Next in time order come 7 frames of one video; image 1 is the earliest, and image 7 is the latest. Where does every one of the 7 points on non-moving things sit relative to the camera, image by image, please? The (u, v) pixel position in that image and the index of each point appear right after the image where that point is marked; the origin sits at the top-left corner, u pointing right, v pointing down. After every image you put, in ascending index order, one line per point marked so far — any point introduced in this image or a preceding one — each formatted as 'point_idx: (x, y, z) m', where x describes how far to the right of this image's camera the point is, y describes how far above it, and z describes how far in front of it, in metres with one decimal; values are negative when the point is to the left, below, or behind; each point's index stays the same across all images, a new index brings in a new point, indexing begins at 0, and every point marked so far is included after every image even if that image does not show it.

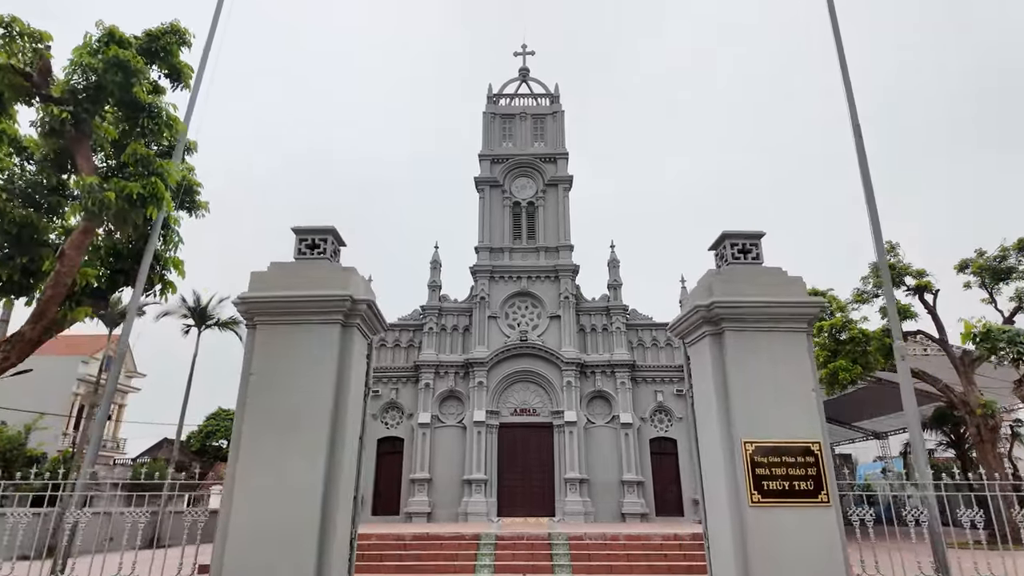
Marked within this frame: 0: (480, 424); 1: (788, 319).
0: (-1.1, -4.6, +18.7) m
1: (+2.2, -0.3, +4.5) m
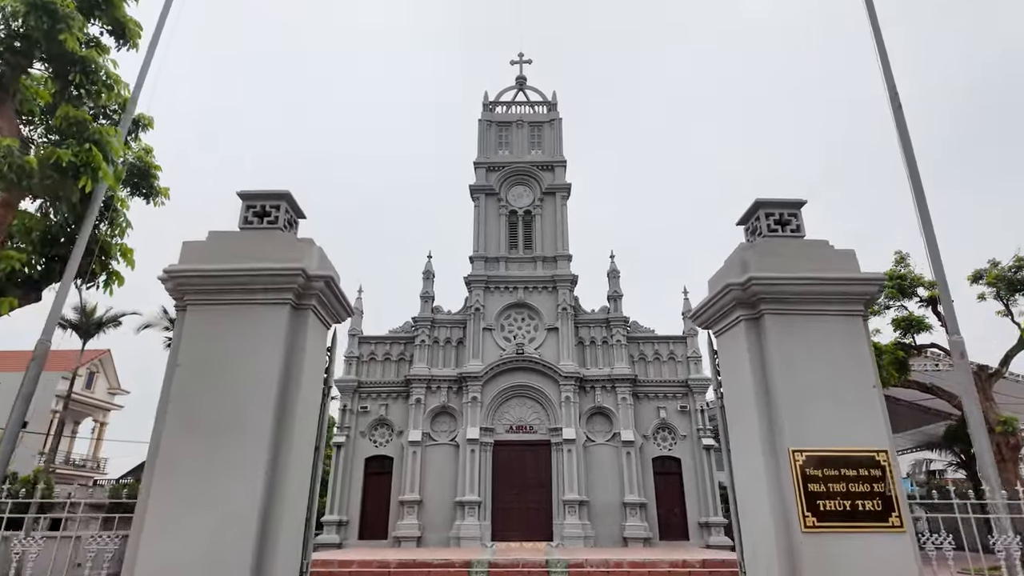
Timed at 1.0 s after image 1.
0: (-1.2, -4.9, +17.7) m
1: (+2.2, -0.1, +3.7) m
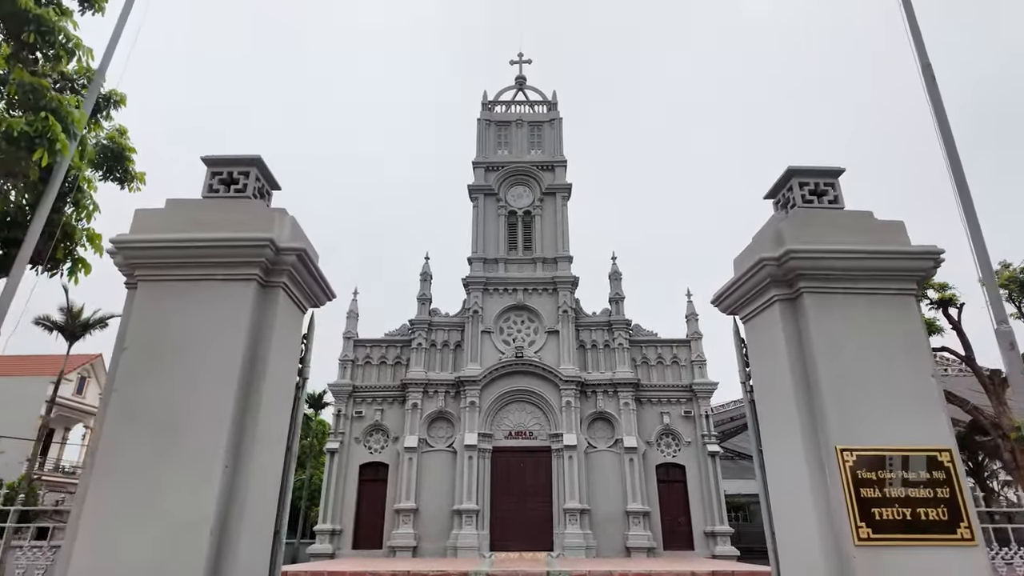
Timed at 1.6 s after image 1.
0: (-1.2, -4.9, +17.2) m
1: (+2.2, +0.1, +3.2) m
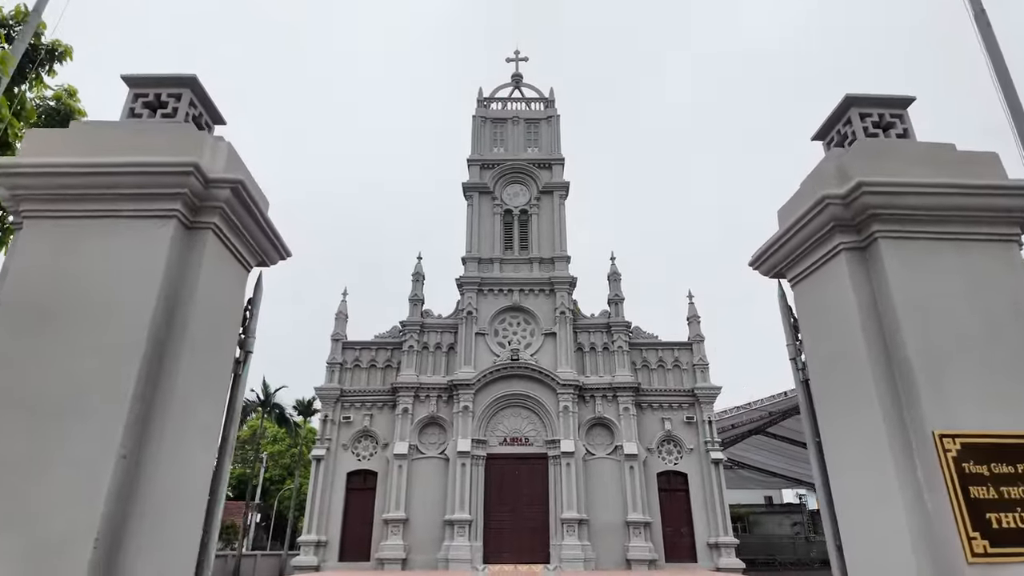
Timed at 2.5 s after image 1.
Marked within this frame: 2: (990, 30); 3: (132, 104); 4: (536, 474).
0: (-1.4, -4.9, +16.4) m
1: (+2.1, +0.3, +2.5) m
2: (+3.8, +2.1, +4.5) m
3: (-1.9, +0.9, +2.9) m
4: (+0.7, -5.6, +16.7) m
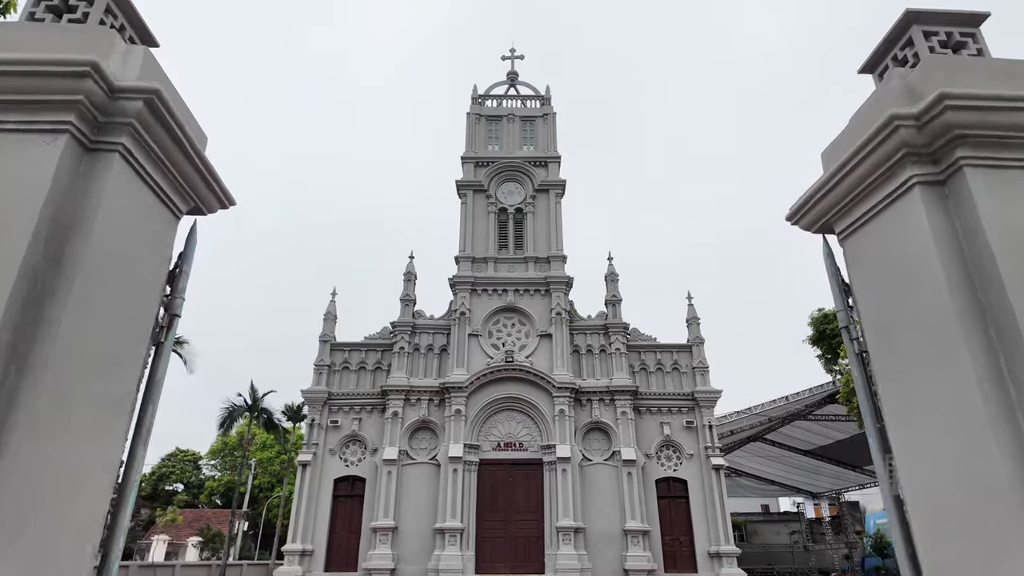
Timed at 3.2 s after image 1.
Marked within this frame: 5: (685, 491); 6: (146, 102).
0: (-1.6, -4.9, +15.8) m
1: (+2.1, +0.5, +2.0) m
2: (+3.8, +2.3, +4.0) m
3: (-2.0, +1.2, +2.3) m
4: (+0.5, -5.6, +16.1) m
5: (+5.1, -6.0, +16.4) m
6: (-1.3, +0.7, +2.0) m
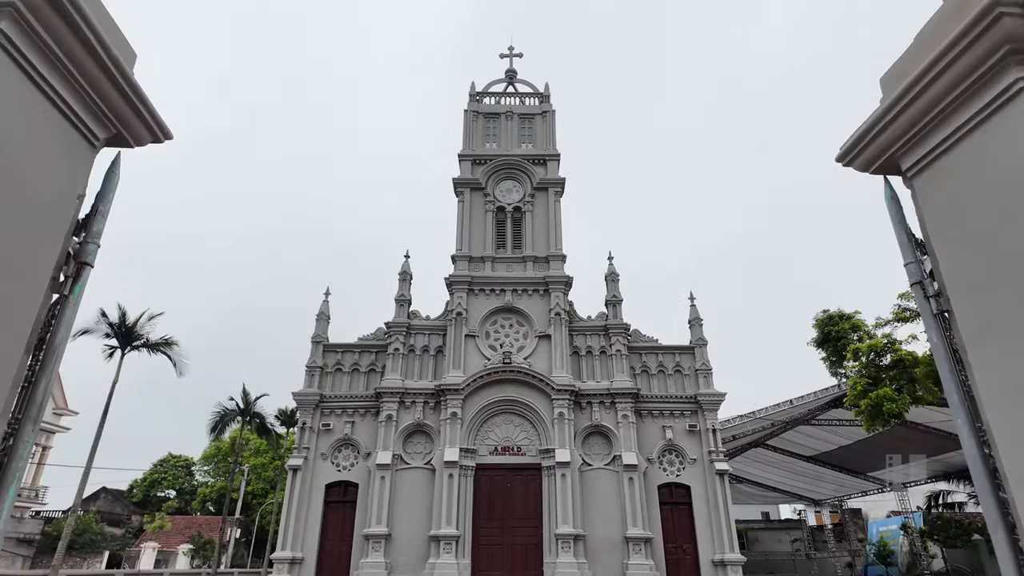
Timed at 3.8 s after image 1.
0: (-1.6, -4.9, +15.2) m
1: (+2.1, +0.7, +1.6) m
2: (+3.8, +2.4, +3.6) m
3: (-2.0, +1.3, +1.9) m
4: (+0.5, -5.5, +15.6) m
5: (+5.0, -5.9, +15.9) m
6: (-1.3, +0.9, +1.5) m
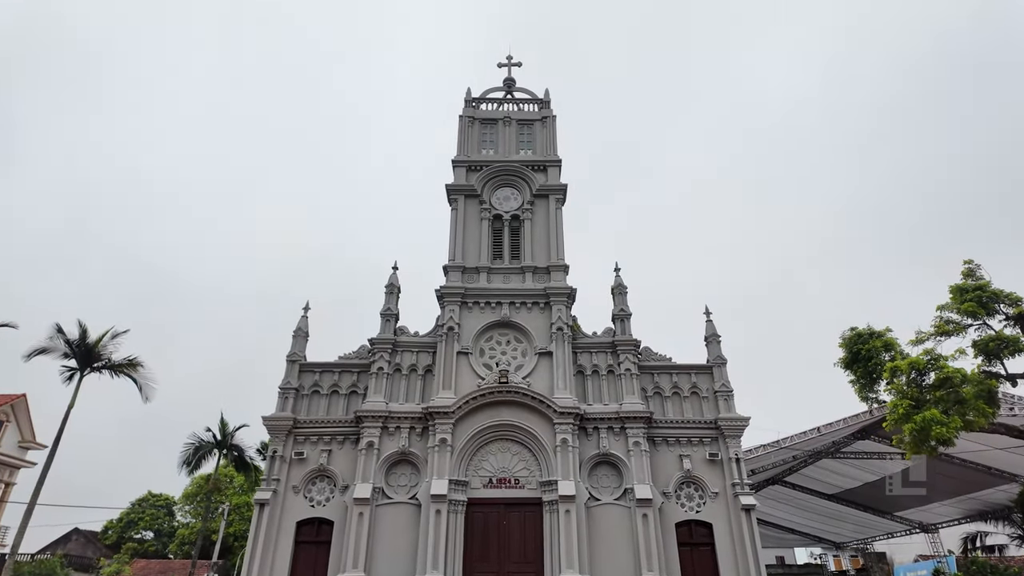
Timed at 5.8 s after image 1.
0: (-1.7, -5.1, +13.3) m
1: (+2.0, +1.4, 0.0) m
2: (+3.7, +3.0, +2.2) m
3: (-2.1, +2.0, +0.4) m
4: (+0.4, -5.8, +13.6) m
5: (+4.9, -6.2, +13.9) m
6: (-1.4, +1.5, 0.0) m
